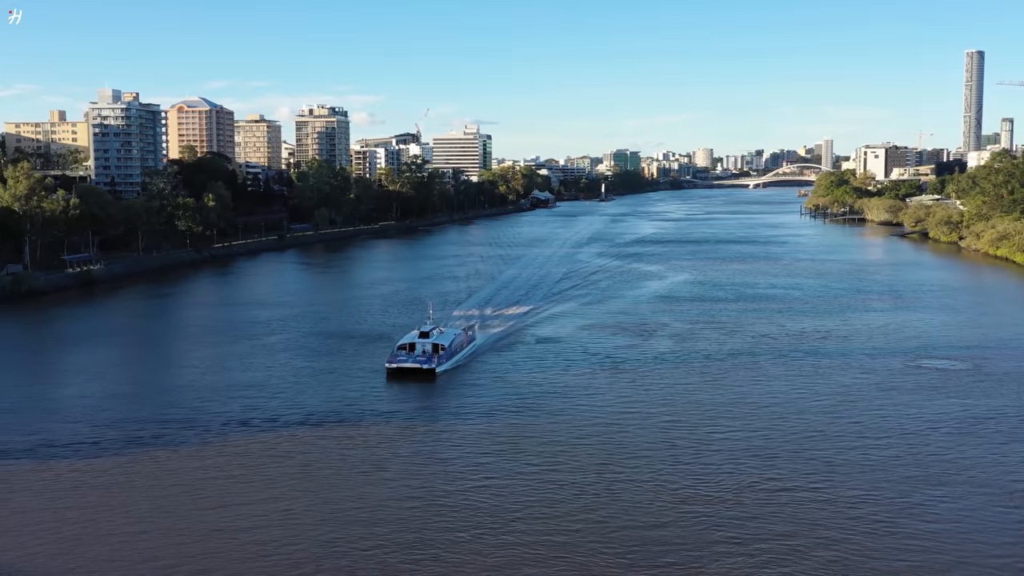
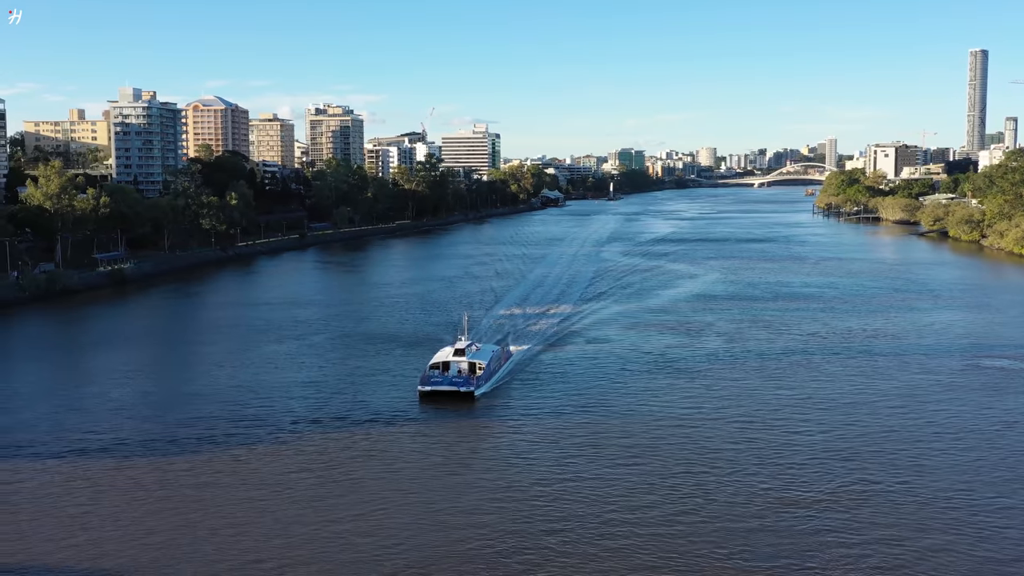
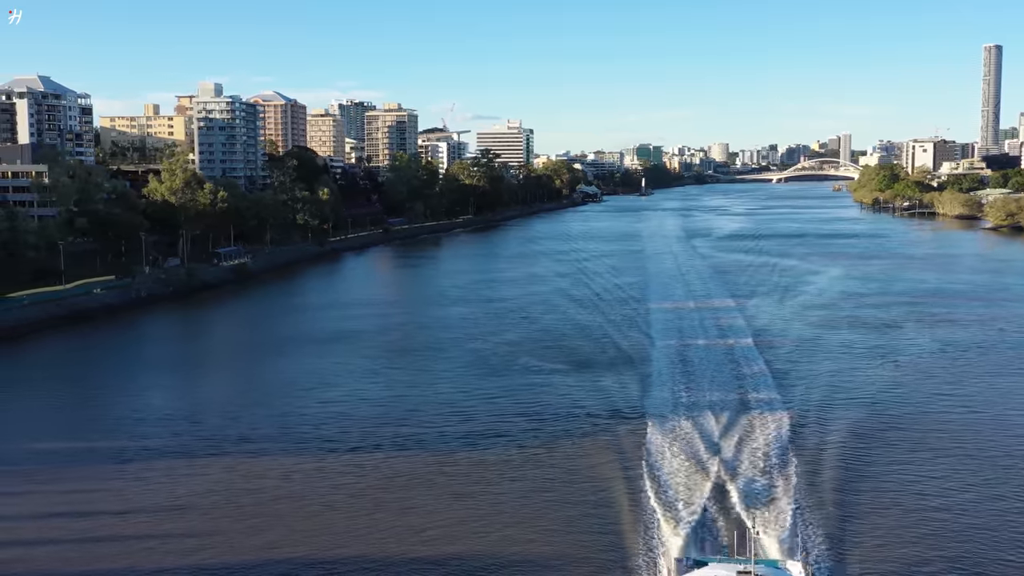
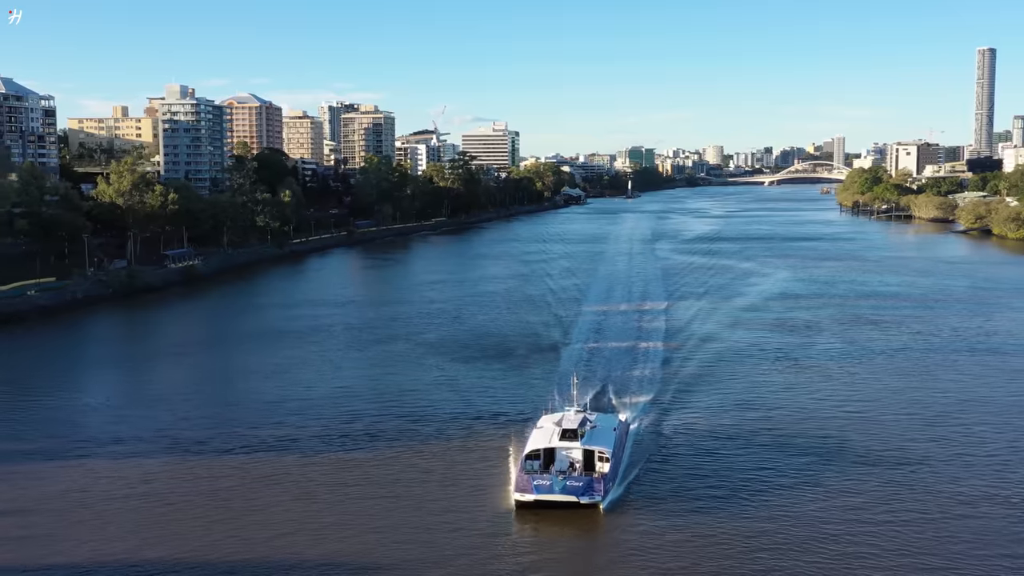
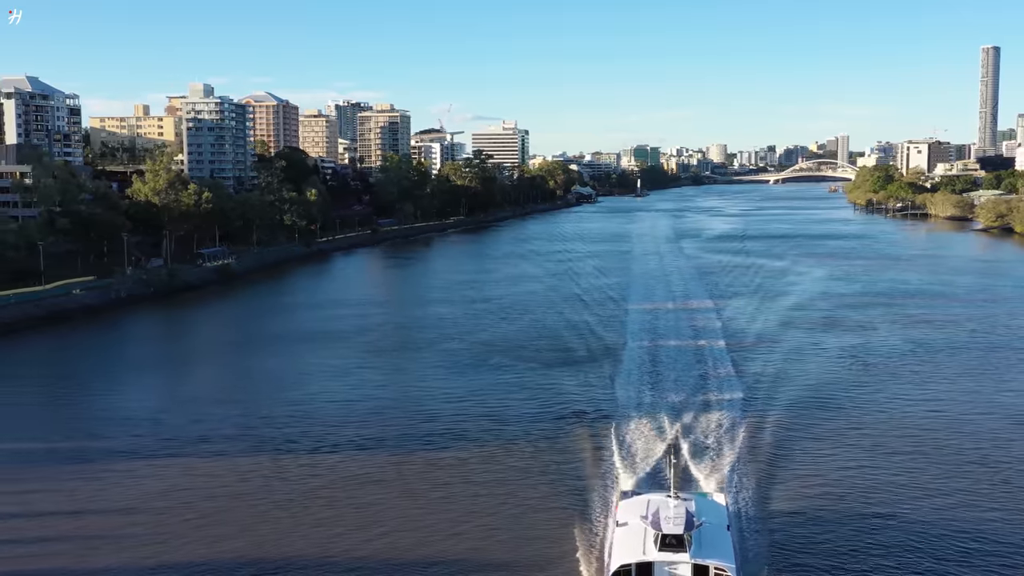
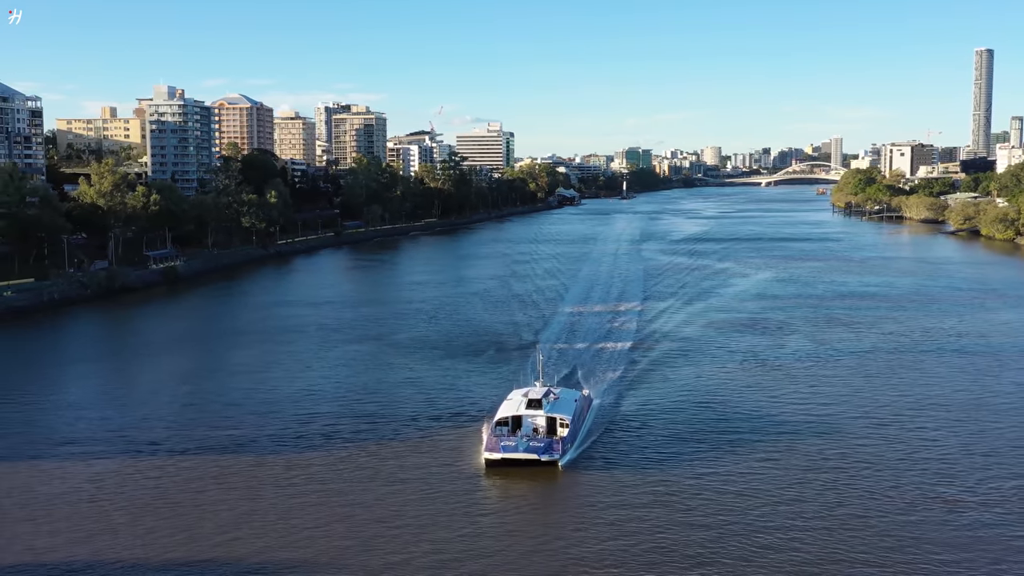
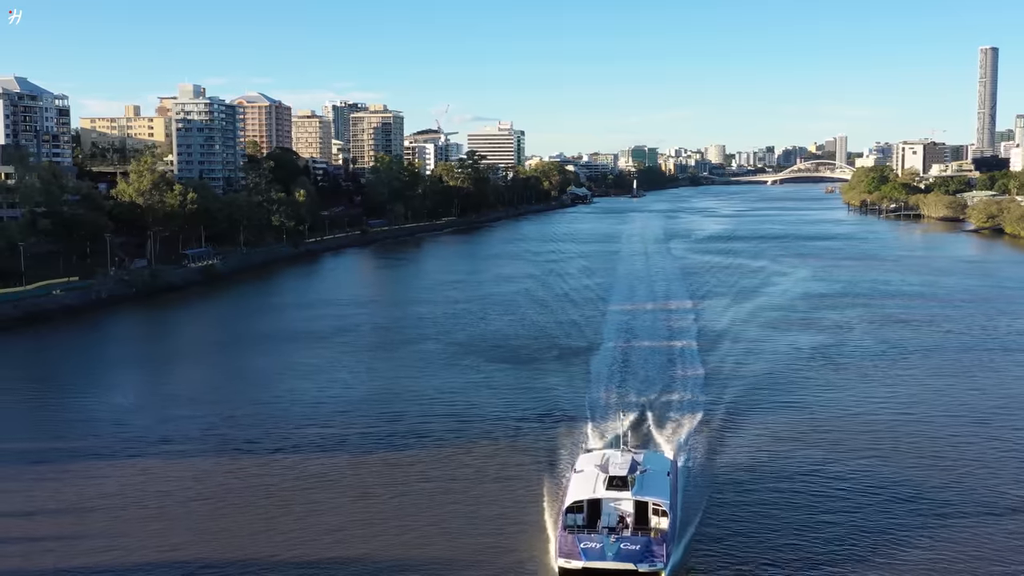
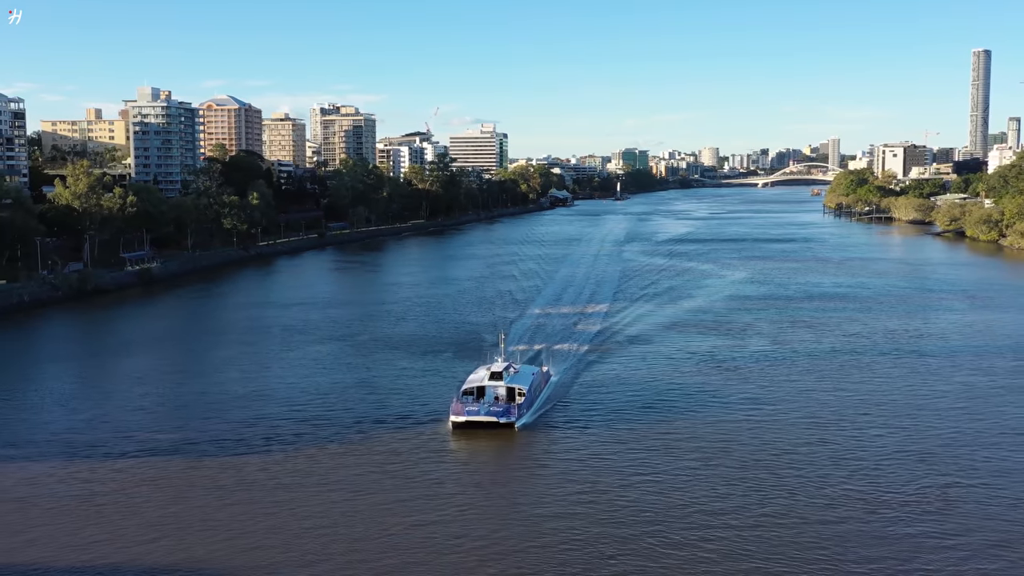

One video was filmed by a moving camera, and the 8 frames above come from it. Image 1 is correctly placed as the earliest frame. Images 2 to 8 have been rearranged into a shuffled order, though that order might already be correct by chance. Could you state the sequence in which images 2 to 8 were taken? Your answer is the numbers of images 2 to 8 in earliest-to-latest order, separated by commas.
2, 8, 6, 4, 7, 5, 3
